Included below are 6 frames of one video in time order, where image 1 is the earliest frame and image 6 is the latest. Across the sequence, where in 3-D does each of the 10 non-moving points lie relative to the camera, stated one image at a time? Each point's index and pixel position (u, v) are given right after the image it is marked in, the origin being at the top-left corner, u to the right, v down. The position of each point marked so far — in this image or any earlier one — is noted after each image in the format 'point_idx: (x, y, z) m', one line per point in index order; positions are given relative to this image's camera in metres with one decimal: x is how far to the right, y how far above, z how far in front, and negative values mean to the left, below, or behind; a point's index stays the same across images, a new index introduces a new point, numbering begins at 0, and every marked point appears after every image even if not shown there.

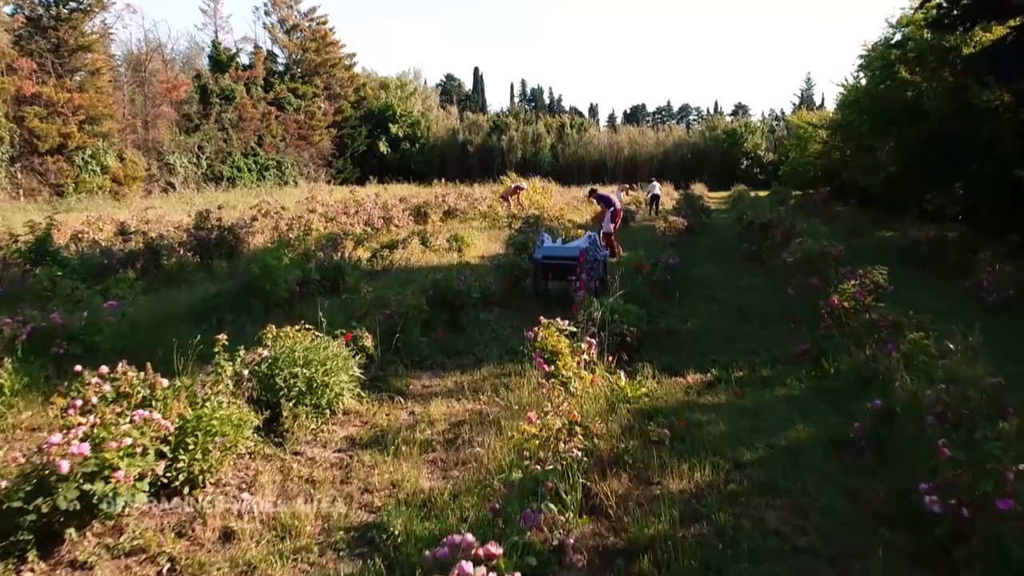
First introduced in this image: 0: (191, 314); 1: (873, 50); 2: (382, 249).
0: (-1.6, -0.1, +6.1) m
1: (+4.6, +3.0, +15.3) m
2: (-1.1, +0.3, +9.7) m
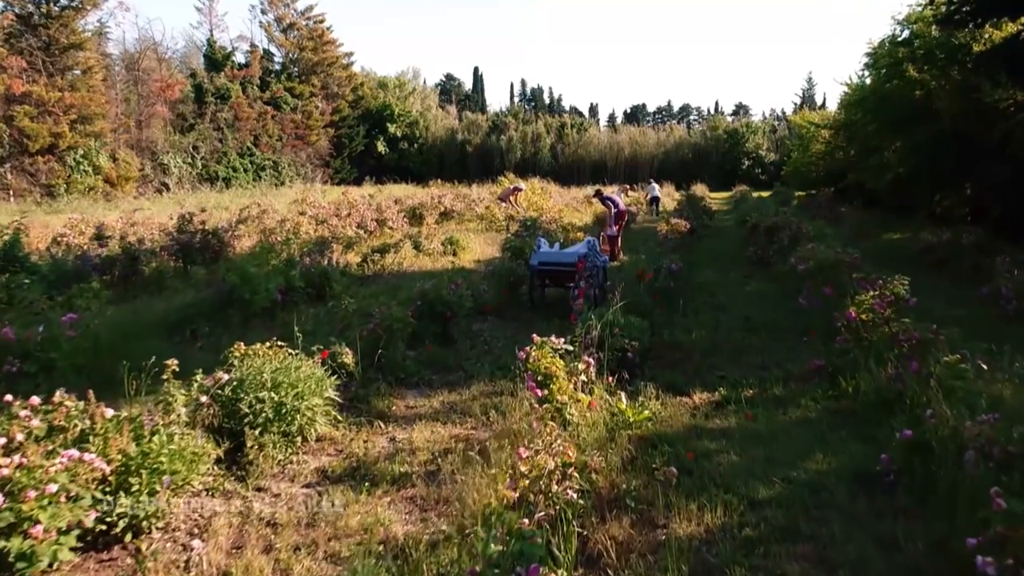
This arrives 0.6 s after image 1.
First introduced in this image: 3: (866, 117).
0: (-1.7, -0.2, +5.8) m
1: (+4.6, +3.0, +14.9) m
2: (-1.1, +0.3, +9.4) m
3: (+4.4, +2.1, +14.9) m
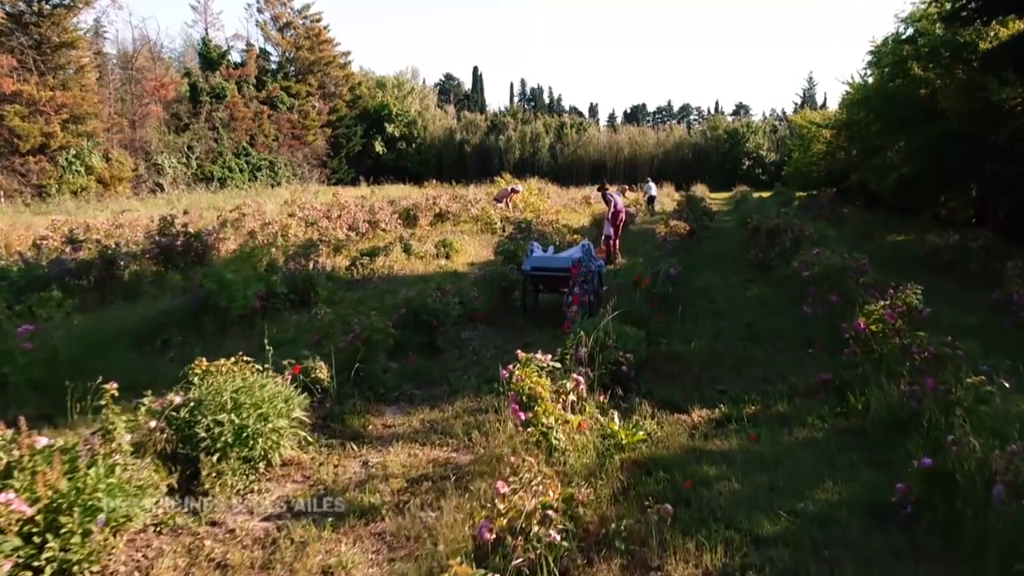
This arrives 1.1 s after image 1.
0: (-1.7, -0.2, +5.5) m
1: (+4.5, +3.0, +14.6) m
2: (-1.1, +0.2, +9.1) m
3: (+4.3, +2.1, +14.6) m
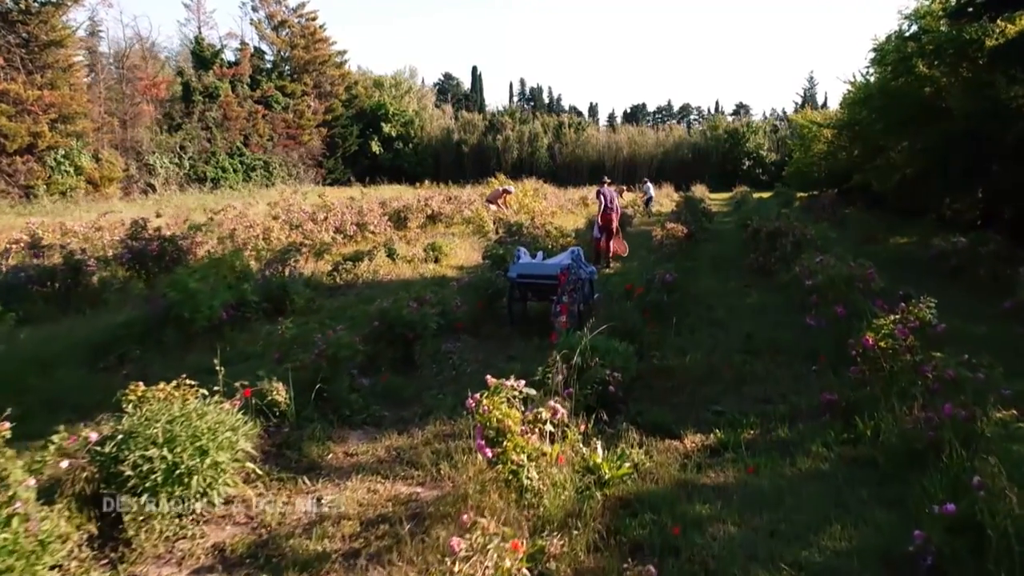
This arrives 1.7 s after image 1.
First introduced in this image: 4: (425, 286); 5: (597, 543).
0: (-1.8, -0.3, +5.1) m
1: (+4.5, +2.9, +14.3) m
2: (-1.2, +0.2, +8.7) m
3: (+4.3, +2.0, +14.2) m
4: (-0.5, 0.0, +6.9) m
5: (+0.2, -0.6, +2.7) m
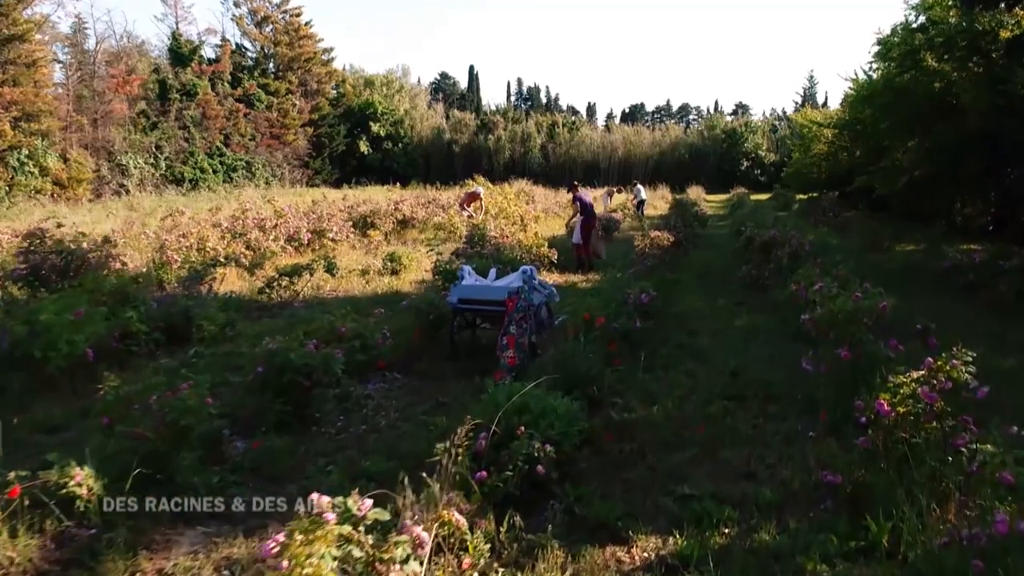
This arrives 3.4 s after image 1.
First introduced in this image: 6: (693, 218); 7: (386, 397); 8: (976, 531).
0: (-2.1, -0.4, +4.1) m
1: (+4.2, +2.8, +13.2) m
2: (-1.5, +0.1, +7.7) m
3: (+4.0, +1.9, +13.2) m
4: (-0.8, -0.1, +5.9) m
5: (-0.1, -0.7, +1.7) m
6: (+2.1, +0.8, +14.0) m
7: (-0.5, -0.4, +4.6) m
8: (+0.9, -0.5, +2.4) m
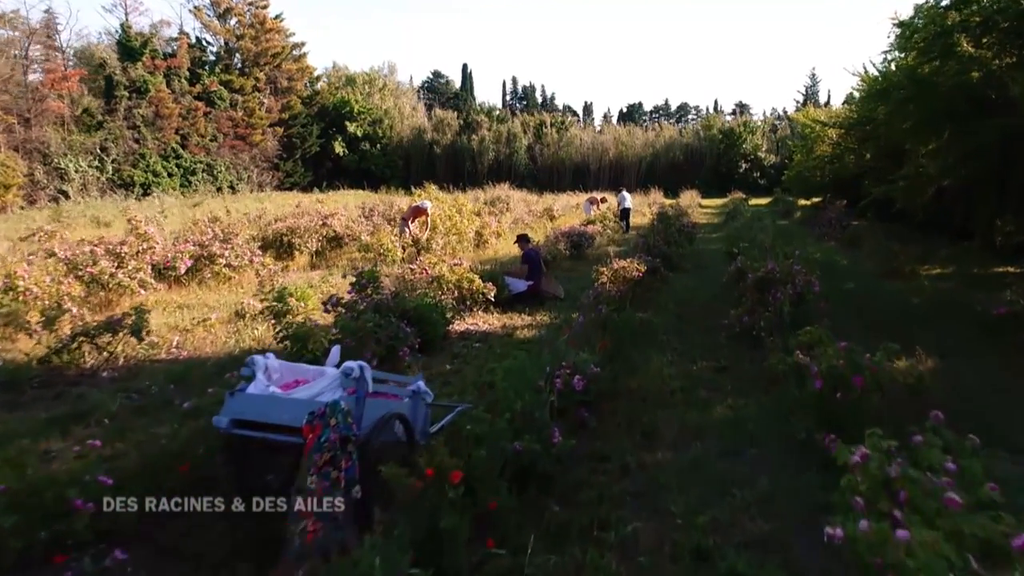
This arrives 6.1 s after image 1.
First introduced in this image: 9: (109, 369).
0: (-2.6, -0.7, +1.9) m
1: (+3.7, +2.5, +11.1) m
2: (-2.0, -0.2, +5.5) m
3: (+3.5, +1.6, +11.0) m
4: (-1.3, -0.4, +3.7) m
5: (-0.6, -1.0, -0.5) m
6: (+1.6, +0.5, +11.9) m
7: (-1.0, -0.7, +2.5) m
8: (+0.4, -0.8, +0.2) m
9: (-1.8, -0.4, +5.3) m
